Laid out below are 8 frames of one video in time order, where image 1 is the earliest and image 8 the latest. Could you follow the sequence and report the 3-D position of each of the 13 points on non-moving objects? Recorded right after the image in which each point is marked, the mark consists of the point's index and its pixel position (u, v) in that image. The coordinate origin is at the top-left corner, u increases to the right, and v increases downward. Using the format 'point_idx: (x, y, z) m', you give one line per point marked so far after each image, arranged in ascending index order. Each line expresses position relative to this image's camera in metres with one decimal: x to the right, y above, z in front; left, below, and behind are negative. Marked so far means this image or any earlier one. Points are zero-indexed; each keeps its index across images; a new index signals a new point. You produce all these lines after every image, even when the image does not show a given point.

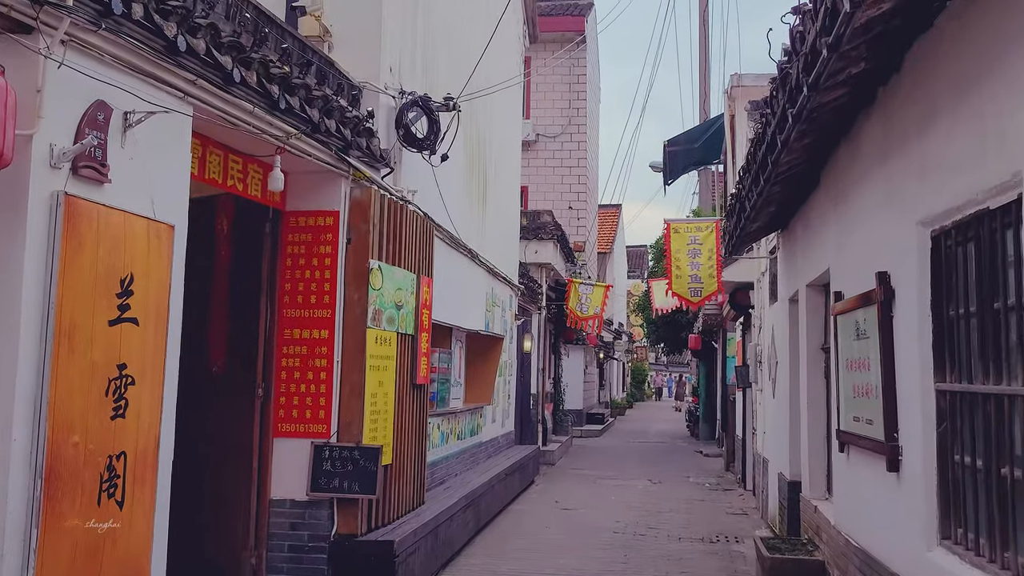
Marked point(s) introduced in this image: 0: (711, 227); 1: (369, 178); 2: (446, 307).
0: (+2.2, +0.7, +10.8) m
1: (-0.9, +0.7, +6.4) m
2: (-0.6, -0.2, +9.0) m
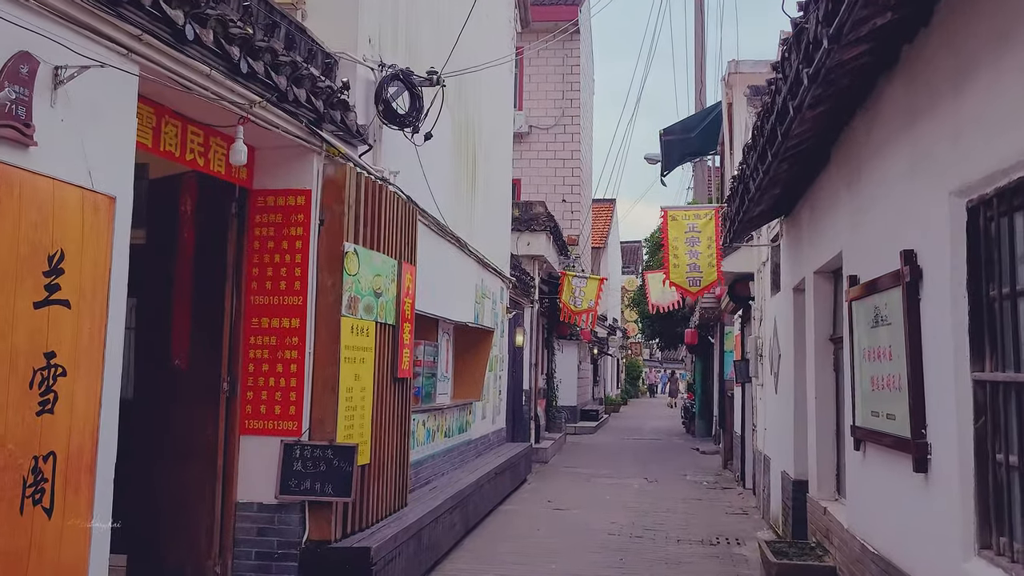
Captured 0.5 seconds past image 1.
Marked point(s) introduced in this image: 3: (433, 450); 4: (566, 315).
0: (+2.1, +0.8, +10.4) m
1: (-1.0, +0.8, +5.9) m
2: (-0.7, -0.1, +8.5) m
3: (-0.7, -1.4, +8.8) m
4: (+0.9, -0.5, +17.3) m
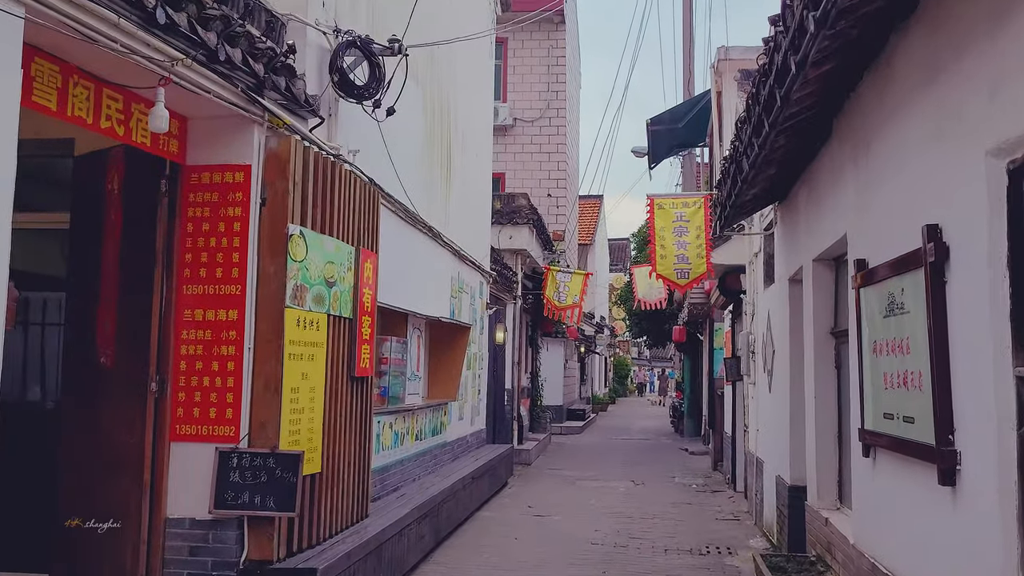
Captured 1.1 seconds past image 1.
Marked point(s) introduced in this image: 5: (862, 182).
0: (+1.9, +0.9, +9.8) m
1: (-1.2, +0.9, +5.2) m
2: (-0.9, 0.0, +7.9) m
3: (-0.9, -1.4, +8.2) m
4: (+0.6, -0.4, +16.7) m
5: (+1.7, +0.5, +4.8) m
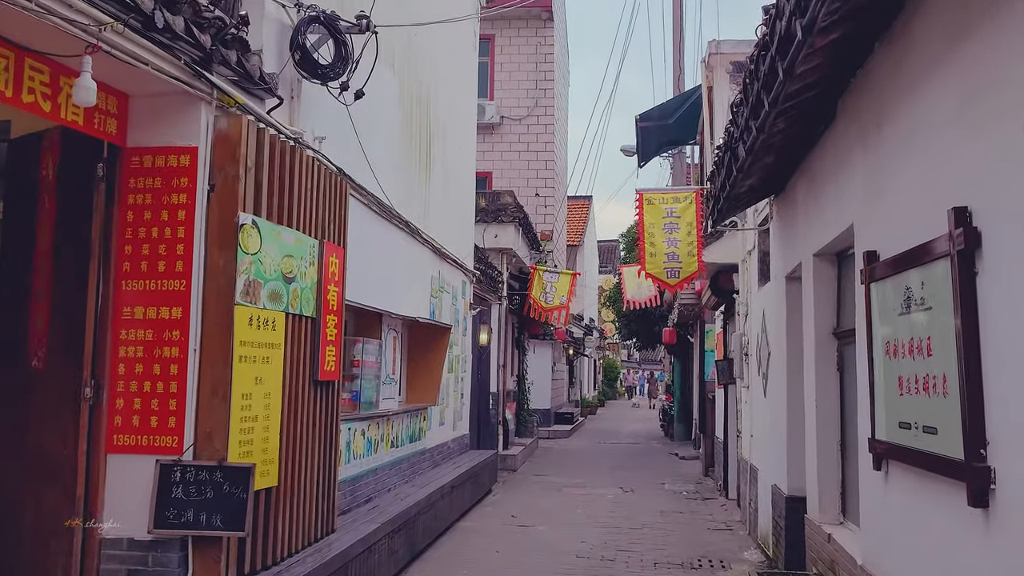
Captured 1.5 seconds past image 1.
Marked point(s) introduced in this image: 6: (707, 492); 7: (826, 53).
0: (+1.7, +0.9, +9.3) m
1: (-1.3, +0.9, +4.8) m
2: (-1.1, 0.0, +7.4) m
3: (-1.1, -1.4, +7.7) m
4: (+0.4, -0.4, +16.3) m
5: (+1.6, +0.5, +4.4) m
6: (+2.5, -2.6, +12.6) m
7: (+1.3, +0.9, +4.0) m
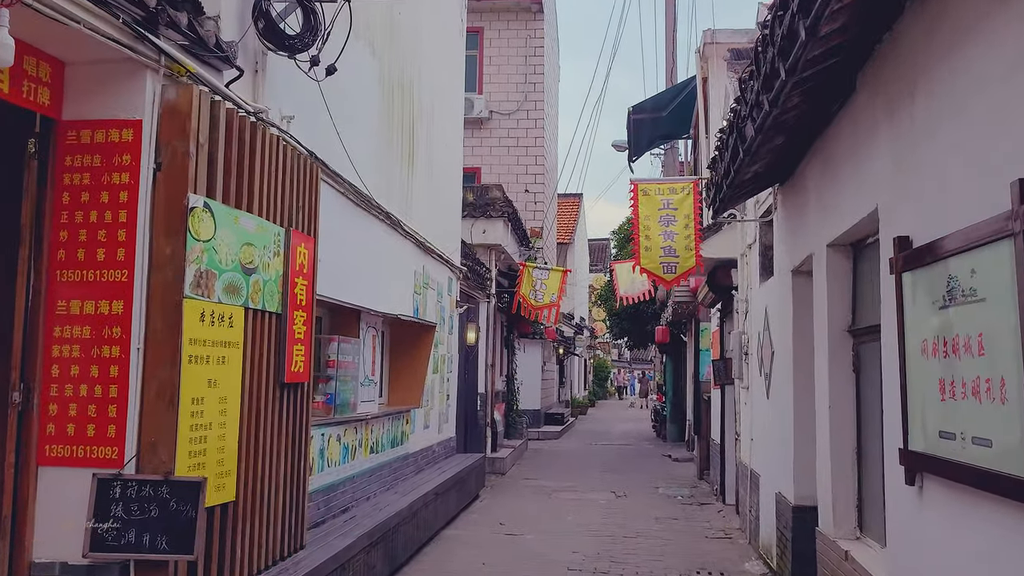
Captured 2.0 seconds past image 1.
0: (+1.6, +0.9, +8.8) m
1: (-1.4, +0.9, +4.3) m
2: (-1.2, 0.0, +6.9) m
3: (-1.2, -1.3, +7.2) m
4: (+0.2, -0.4, +15.8) m
5: (+1.5, +0.6, +3.9) m
6: (+2.4, -2.6, +12.2) m
7: (+1.2, +1.0, +3.5) m
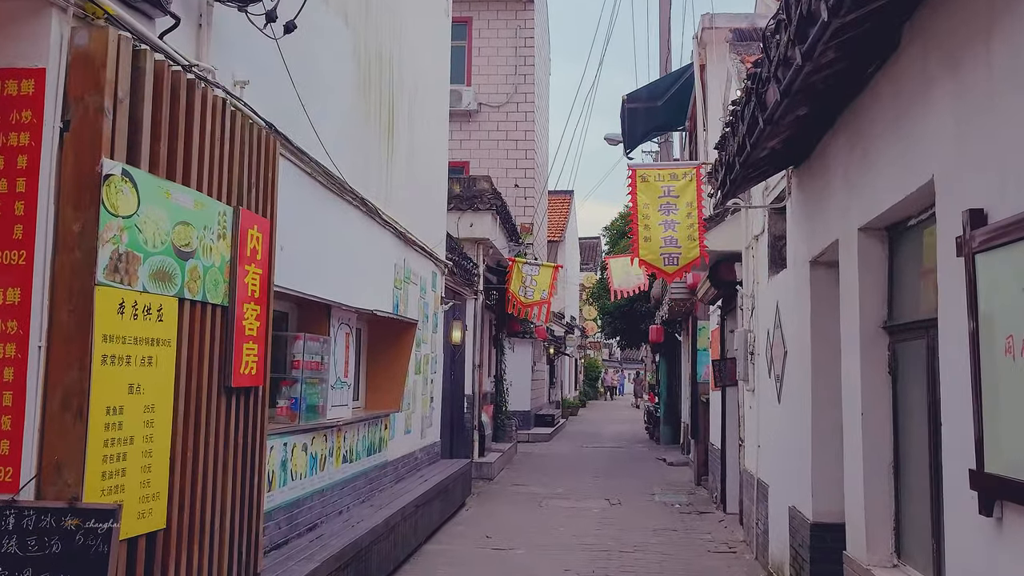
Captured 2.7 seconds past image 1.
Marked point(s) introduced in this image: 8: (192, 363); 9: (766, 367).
0: (+1.5, +0.9, +8.2) m
1: (-1.4, +1.0, +3.5) m
2: (-1.2, +0.1, +6.2) m
3: (-1.2, -1.3, +6.5) m
4: (0.0, -0.3, +15.1) m
5: (+1.5, +0.6, +3.2) m
6: (+2.2, -2.5, +11.5) m
7: (+1.2, +1.0, +2.8) m
8: (-1.3, -0.3, +4.0) m
9: (+2.0, -0.6, +7.8) m
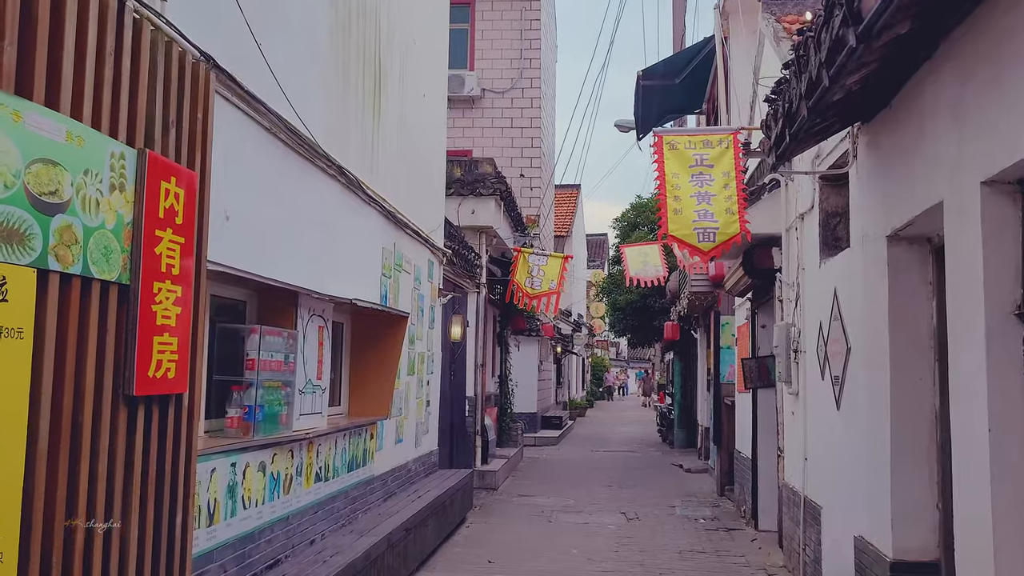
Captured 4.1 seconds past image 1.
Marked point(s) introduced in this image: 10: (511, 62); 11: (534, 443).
0: (+1.5, +1.0, +7.0) m
1: (-1.4, +1.1, +2.4) m
2: (-1.2, +0.2, +5.0) m
3: (-1.2, -1.2, +5.3) m
4: (+0.1, -0.2, +13.9) m
5: (+1.5, +0.7, +2.1) m
6: (+2.3, -2.4, +10.3) m
7: (+1.2, +1.1, +1.6) m
8: (-1.3, -0.2, +2.8) m
9: (+2.1, -0.5, +6.6) m
10: (0.0, +4.6, +19.9) m
11: (+0.4, -3.0, +19.3) m
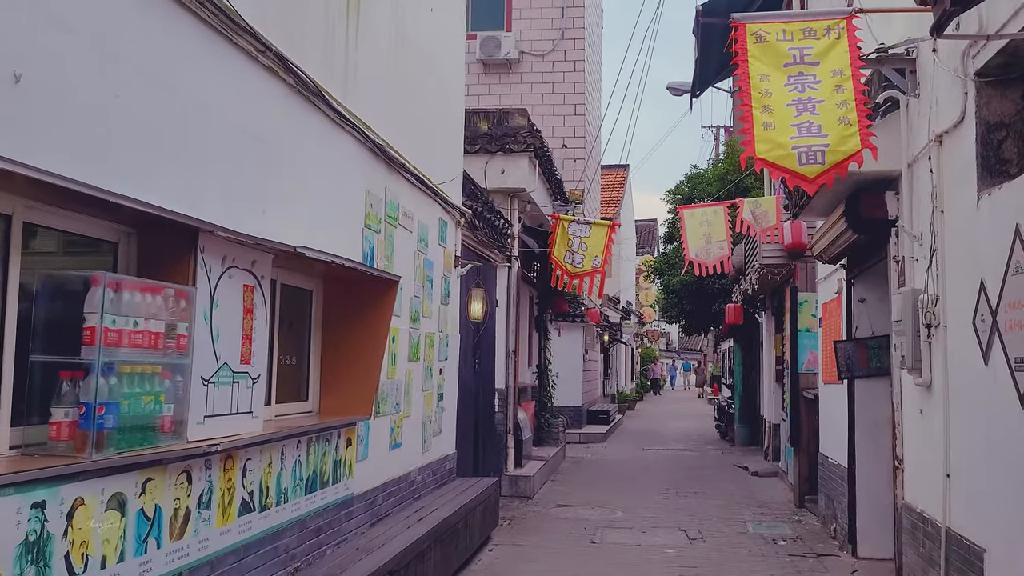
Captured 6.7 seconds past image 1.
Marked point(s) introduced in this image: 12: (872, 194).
0: (+1.6, +1.3, +5.0) m
1: (-1.5, +1.3, +0.5) m
2: (-1.2, +0.4, +3.2) m
3: (-1.2, -1.0, +3.5) m
4: (+0.6, +0.1, +12.0) m
5: (+1.4, +0.9, +0.1) m
6: (+2.6, -2.1, +8.3) m
7: (+1.0, +1.3, -0.3) m
8: (-1.3, 0.0, +0.9) m
9: (+2.2, -0.3, +4.6) m
10: (+0.7, +5.0, +17.9) m
11: (+1.2, -2.7, +17.4) m
12: (+2.3, +0.6, +6.3) m
